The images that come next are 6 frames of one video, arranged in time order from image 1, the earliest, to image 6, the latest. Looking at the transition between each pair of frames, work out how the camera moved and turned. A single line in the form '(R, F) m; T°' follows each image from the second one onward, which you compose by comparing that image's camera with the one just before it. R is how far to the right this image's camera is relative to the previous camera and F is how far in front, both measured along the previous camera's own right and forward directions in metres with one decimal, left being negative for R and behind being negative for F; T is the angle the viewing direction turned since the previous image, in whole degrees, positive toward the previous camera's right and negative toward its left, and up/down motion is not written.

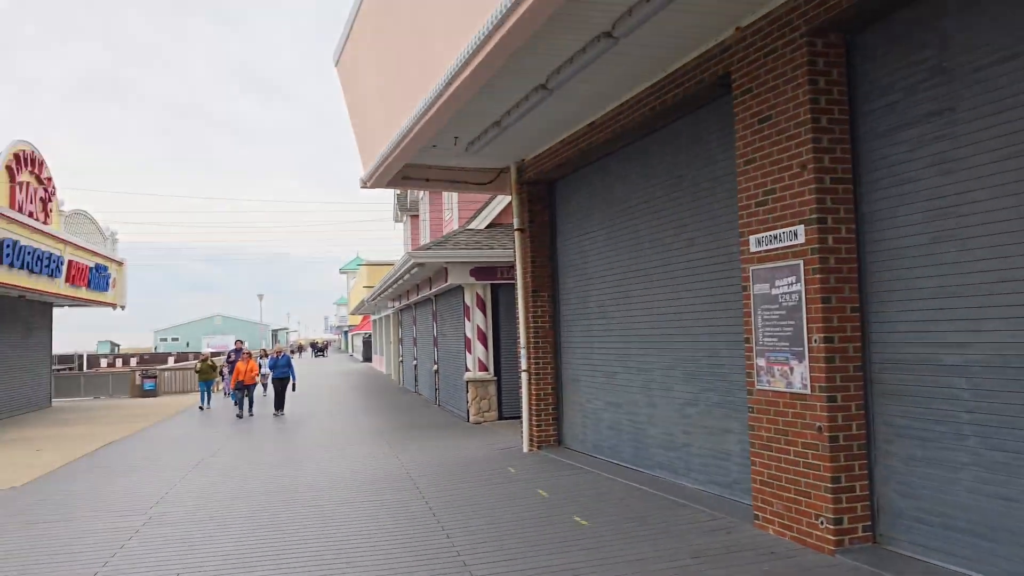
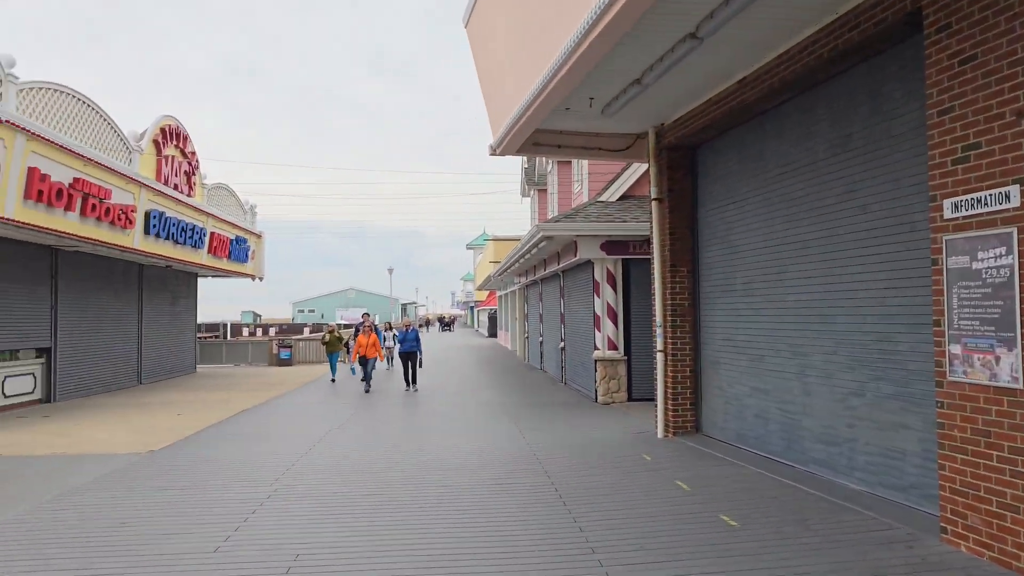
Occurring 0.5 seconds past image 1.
(-0.1, +0.6) m; -9°
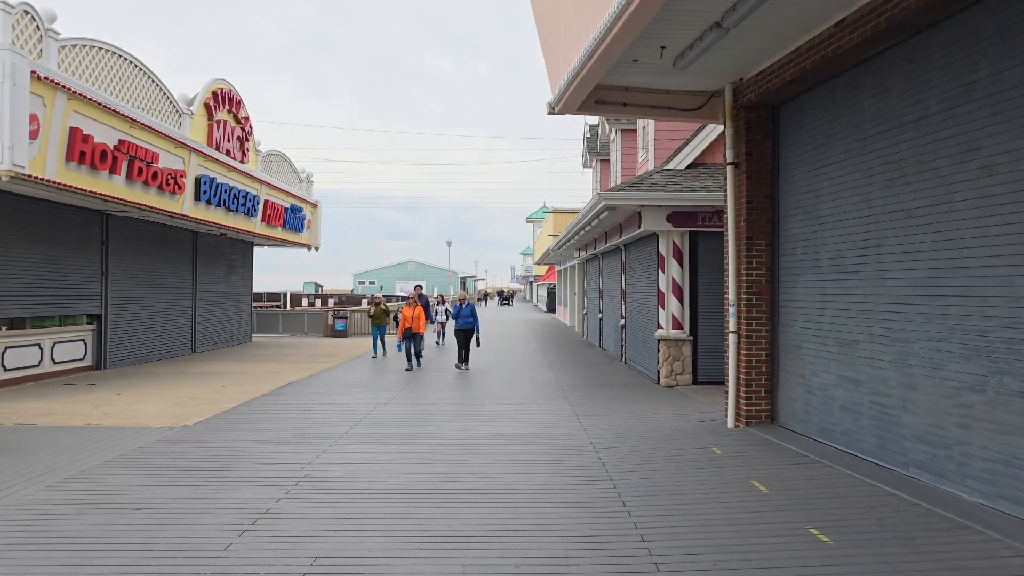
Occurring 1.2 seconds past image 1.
(0.0, +0.8) m; -4°
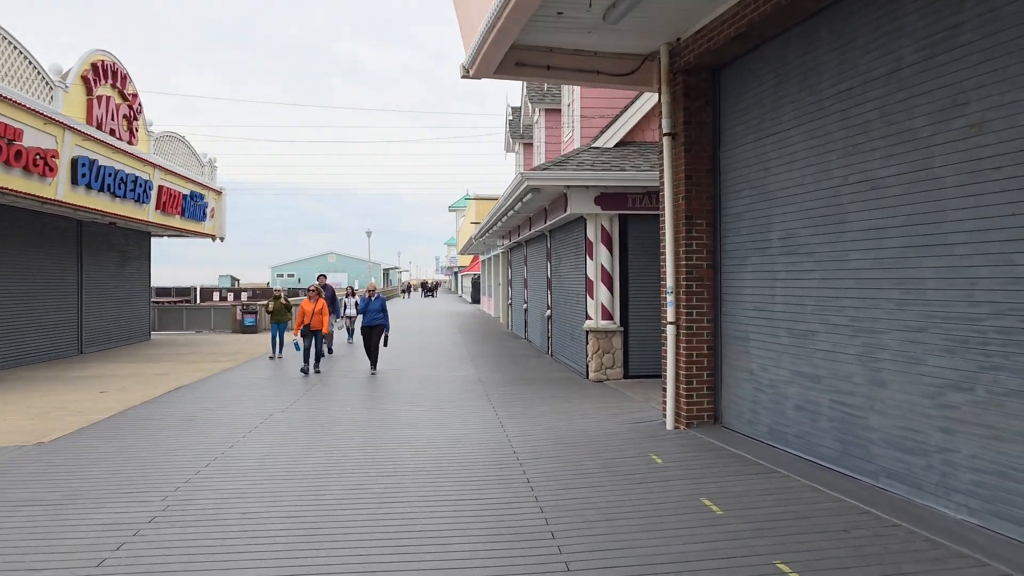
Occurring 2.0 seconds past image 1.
(+0.1, +1.1) m; +5°
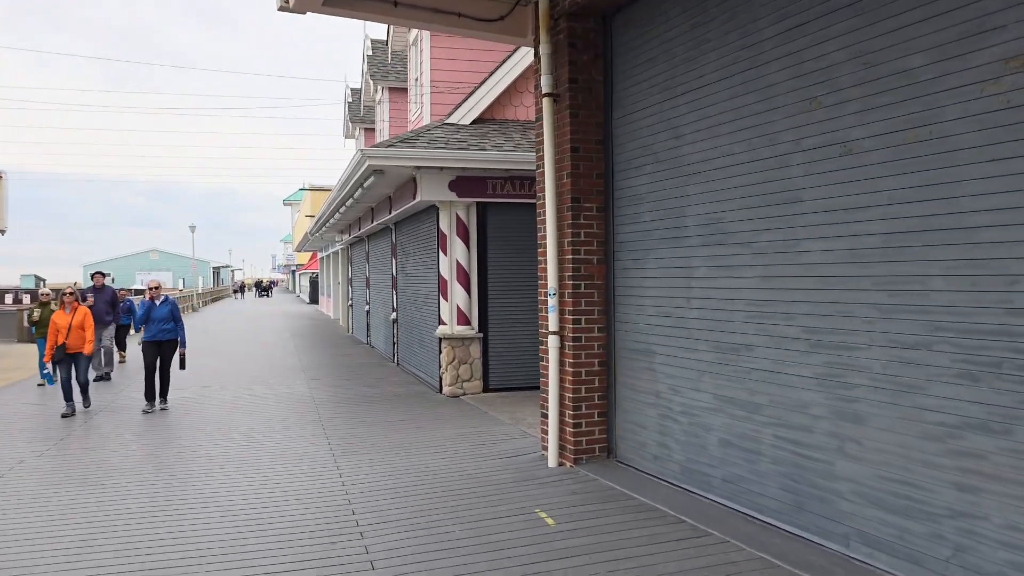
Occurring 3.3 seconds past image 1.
(0.0, +1.8) m; +11°
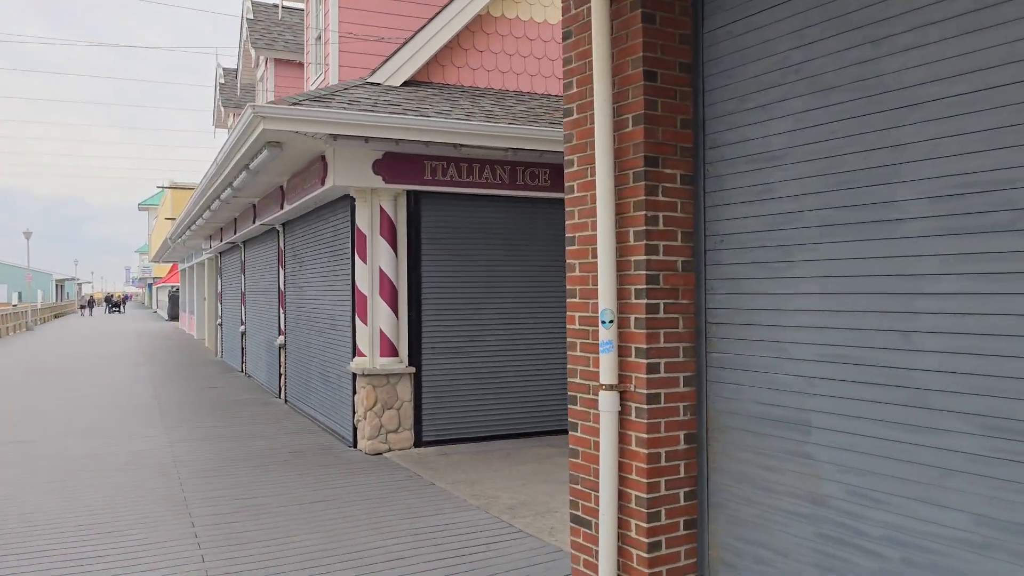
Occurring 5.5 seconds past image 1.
(-0.7, +2.8) m; +9°
